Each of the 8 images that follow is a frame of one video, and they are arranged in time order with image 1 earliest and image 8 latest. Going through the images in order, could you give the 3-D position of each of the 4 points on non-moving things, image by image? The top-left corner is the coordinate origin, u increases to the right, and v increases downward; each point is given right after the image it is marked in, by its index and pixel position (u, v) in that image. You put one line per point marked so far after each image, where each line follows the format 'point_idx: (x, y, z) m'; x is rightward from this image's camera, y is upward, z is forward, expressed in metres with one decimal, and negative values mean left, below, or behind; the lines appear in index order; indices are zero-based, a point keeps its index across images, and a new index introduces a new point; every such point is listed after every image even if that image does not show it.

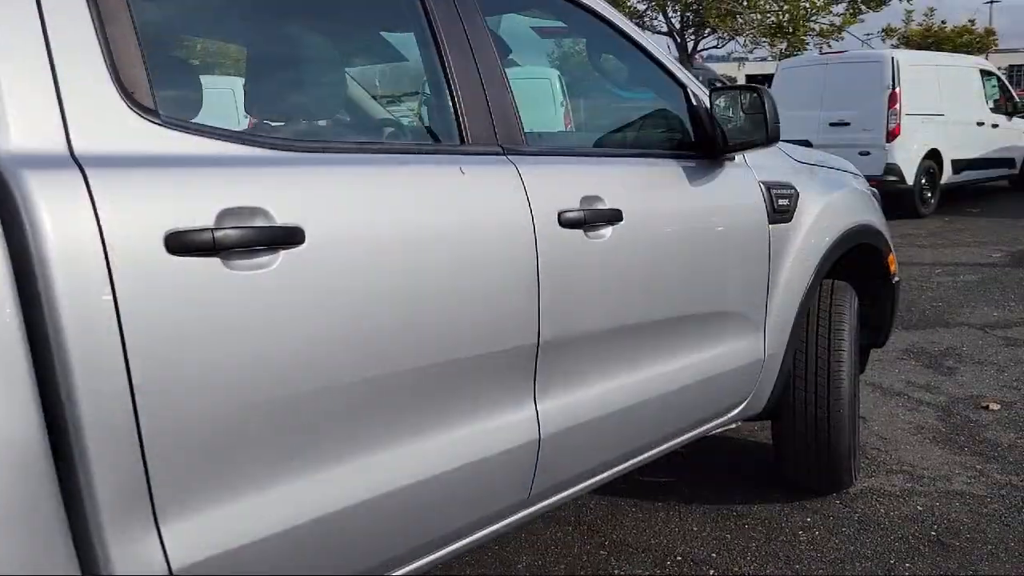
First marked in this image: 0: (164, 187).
0: (-0.5, +0.2, +1.4) m
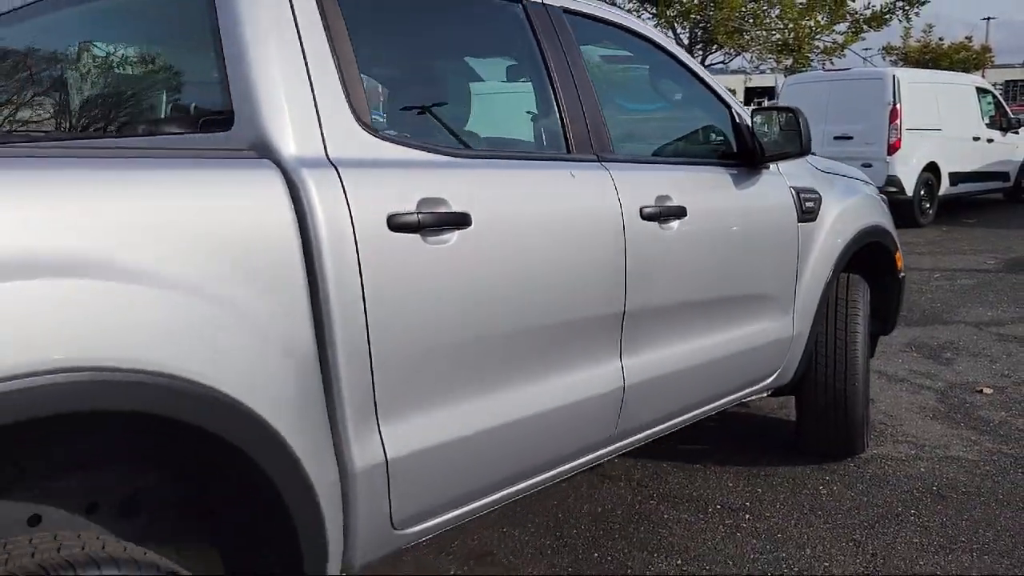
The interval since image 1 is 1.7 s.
0: (-0.3, +0.2, +1.9) m
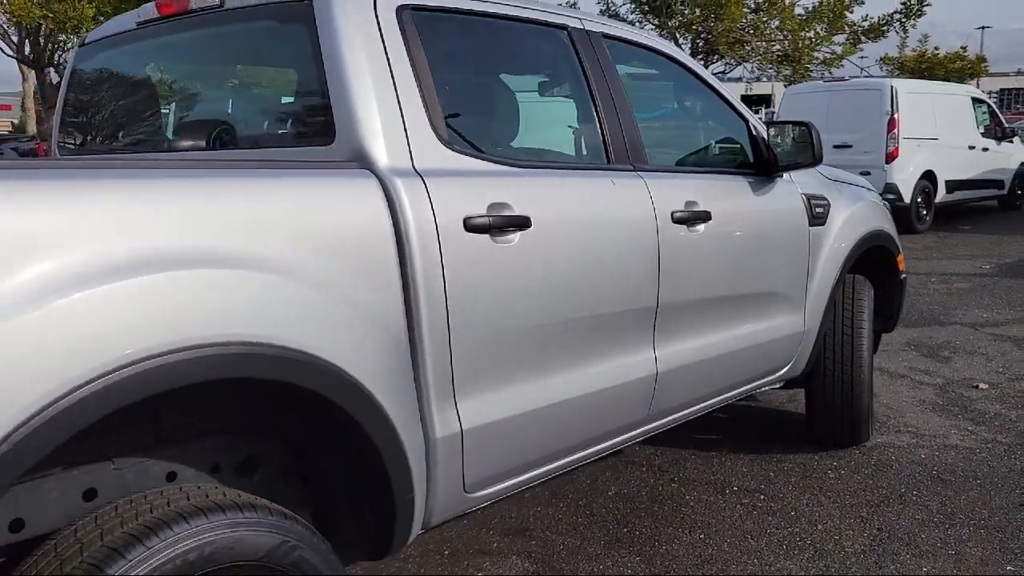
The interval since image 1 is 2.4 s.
0: (-0.1, +0.2, +2.2) m
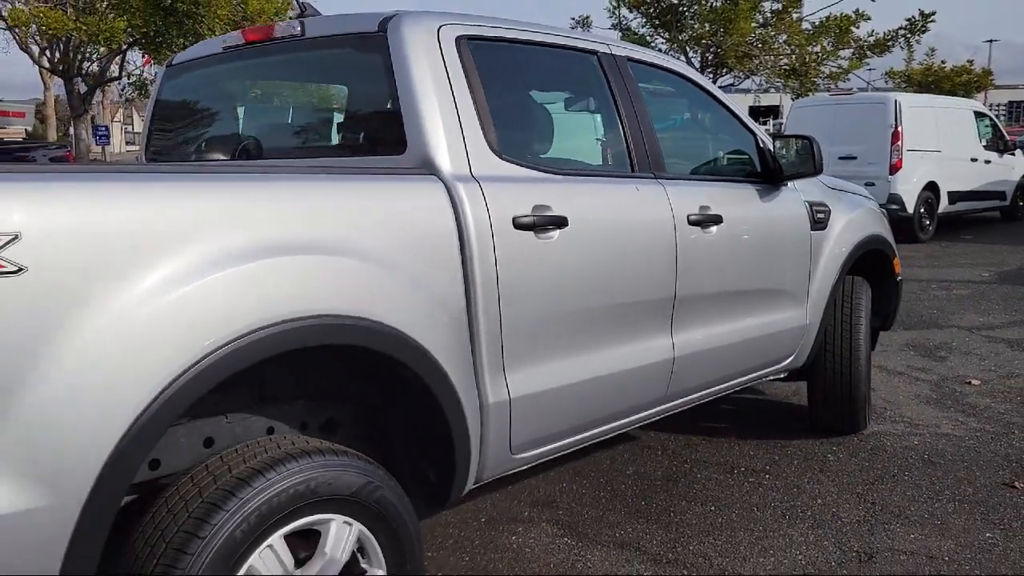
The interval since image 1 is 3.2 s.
0: (0.0, +0.3, +2.6) m
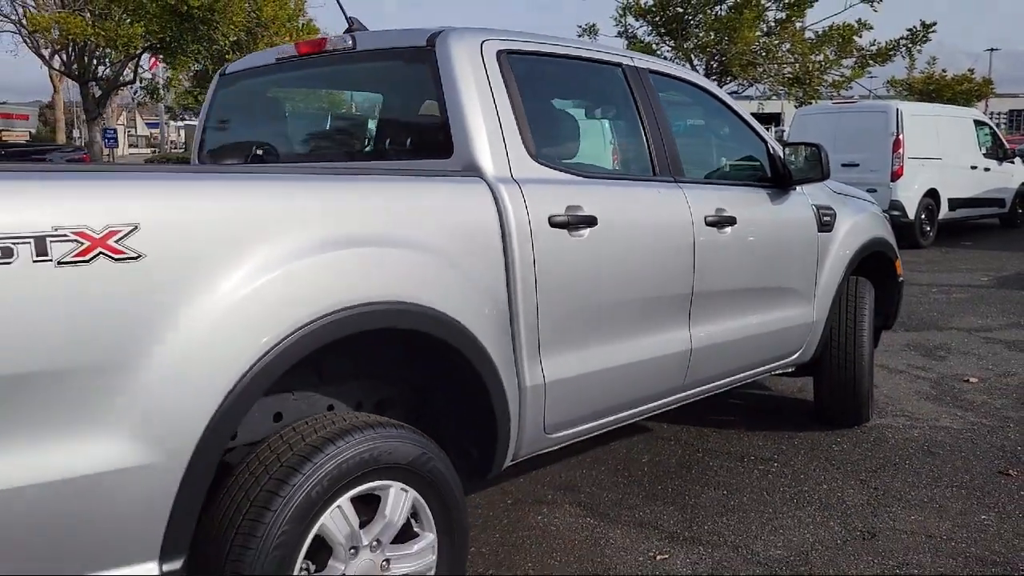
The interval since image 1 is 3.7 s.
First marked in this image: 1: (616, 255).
0: (+0.1, +0.3, +2.8) m
1: (+0.3, +0.1, +3.0) m
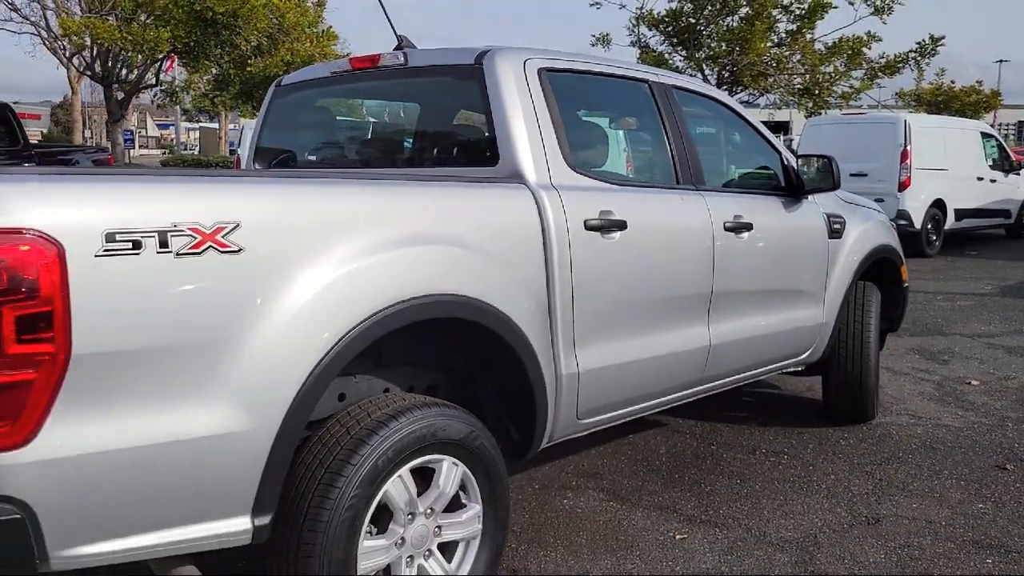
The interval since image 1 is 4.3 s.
0: (+0.2, +0.3, +3.1) m
1: (+0.5, +0.1, +3.3) m
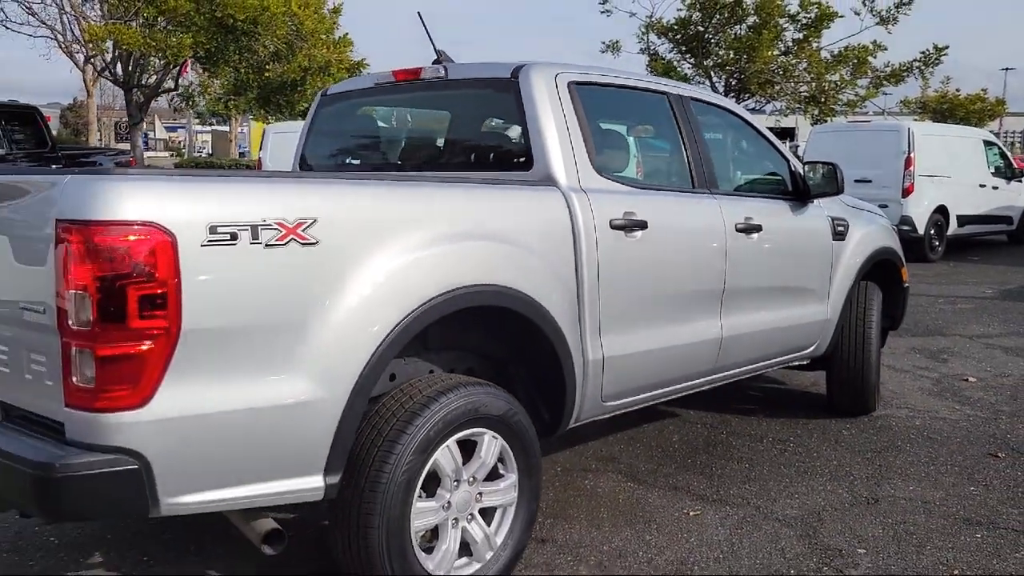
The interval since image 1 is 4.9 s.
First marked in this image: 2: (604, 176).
0: (+0.4, +0.3, +3.4) m
1: (+0.6, +0.1, +3.6) m
2: (+0.4, +0.4, +3.5) m
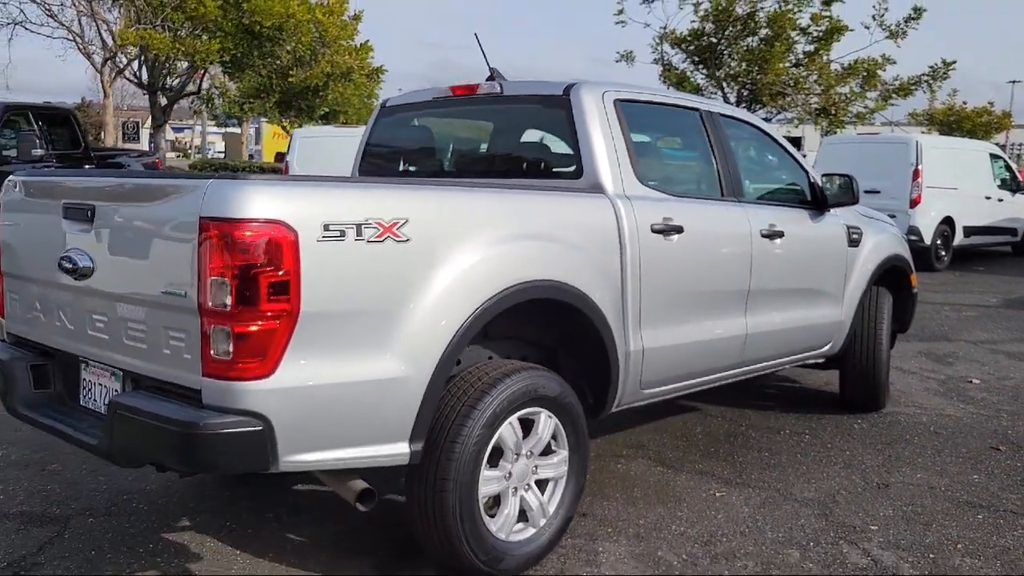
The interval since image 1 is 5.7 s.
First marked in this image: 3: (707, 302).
0: (+0.6, +0.3, +3.8) m
1: (+0.8, +0.1, +4.0) m
2: (+0.6, +0.4, +3.9) m
3: (+0.9, -0.1, +4.1) m
